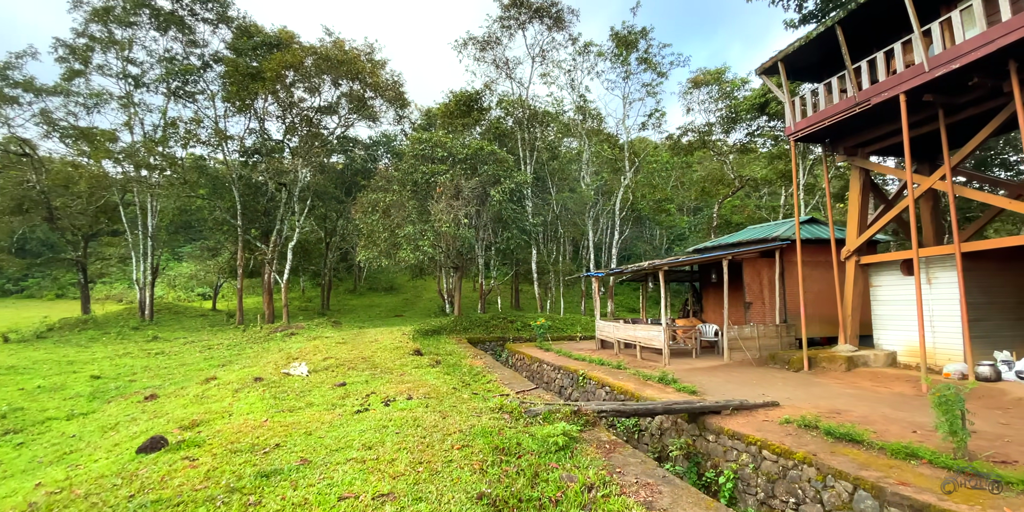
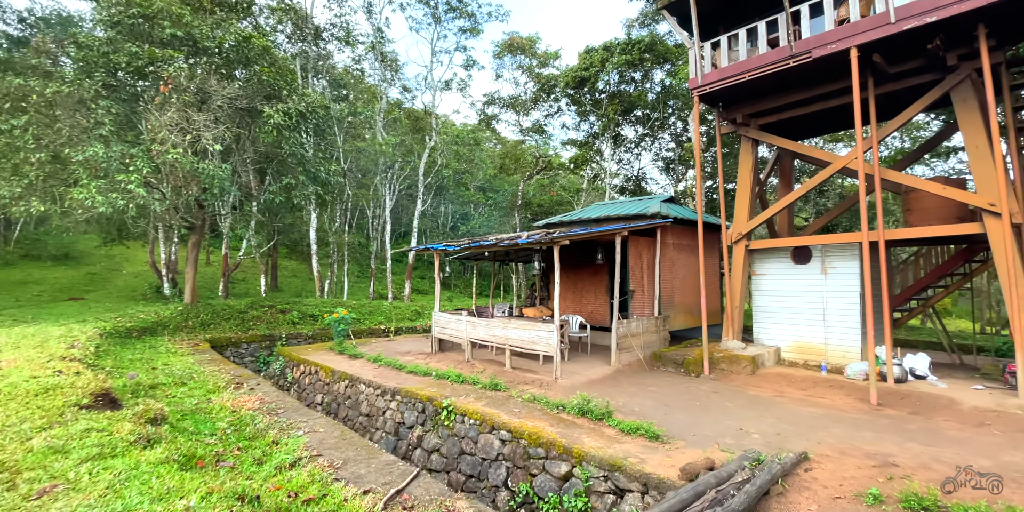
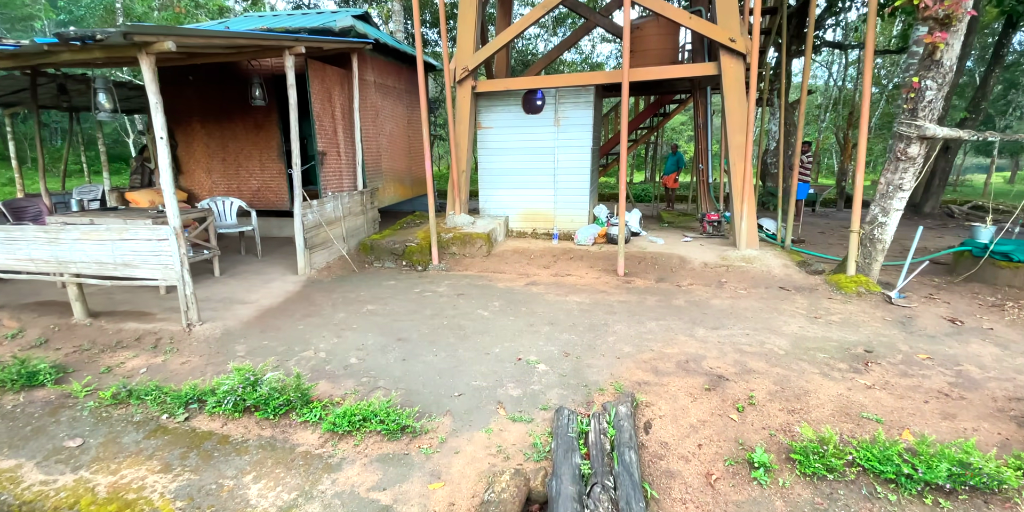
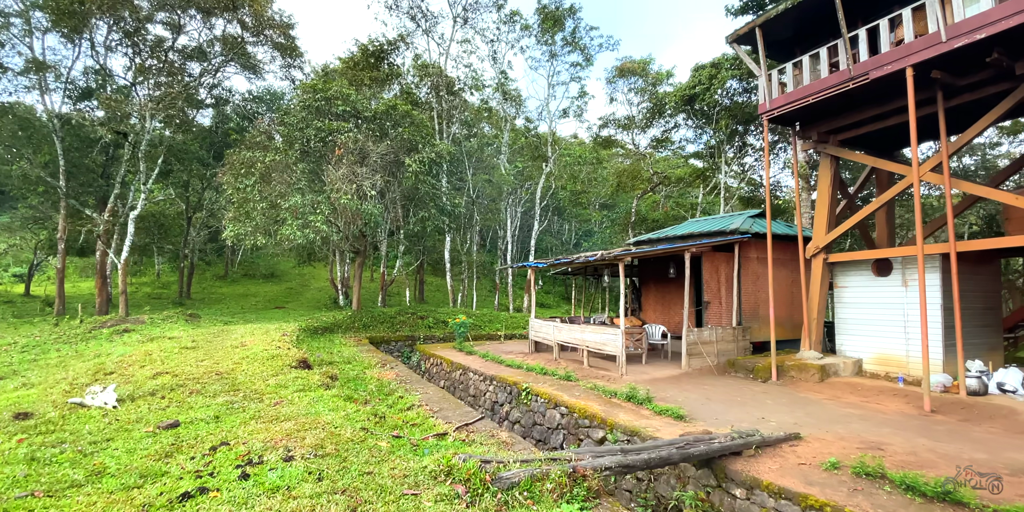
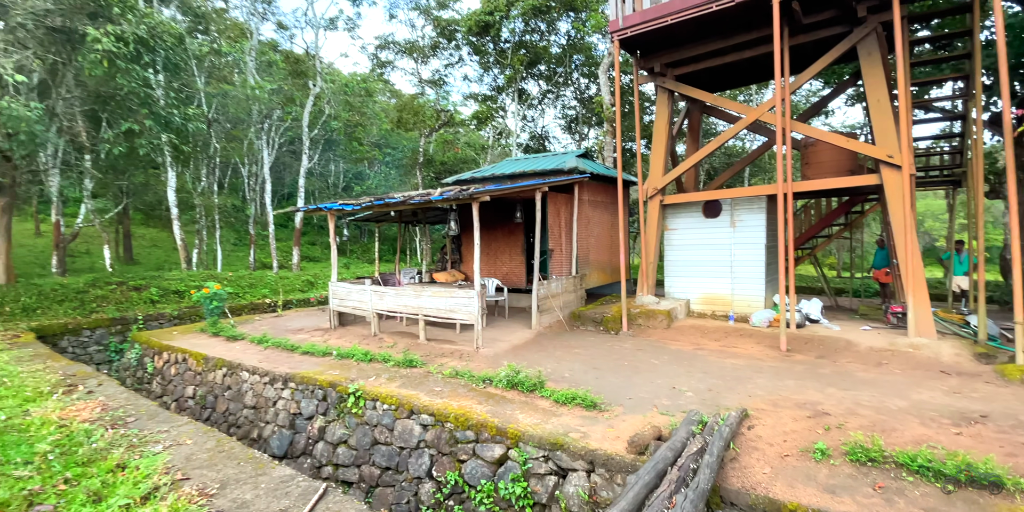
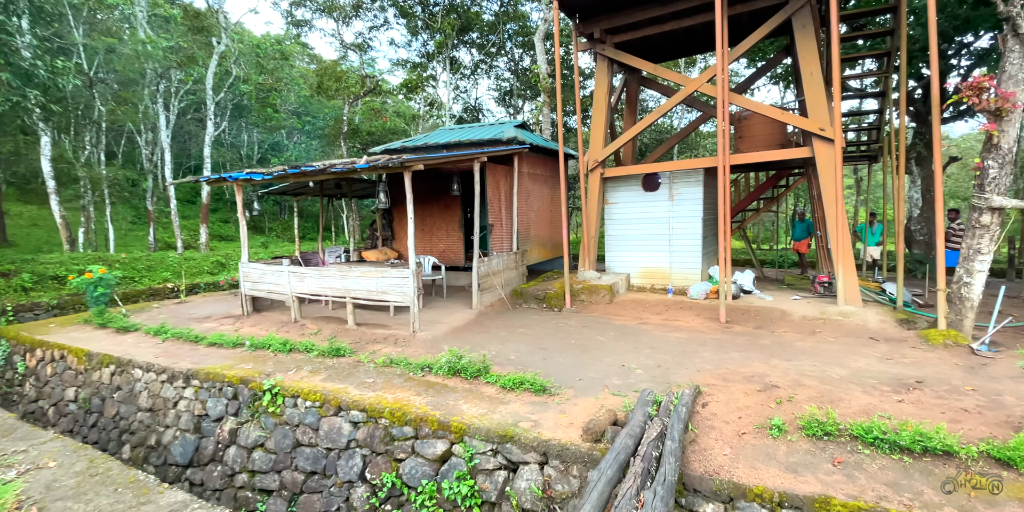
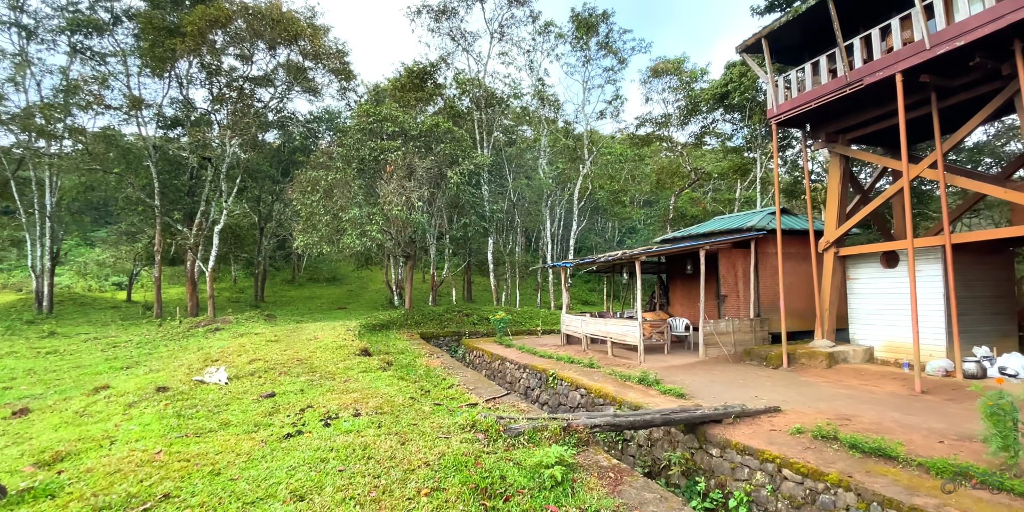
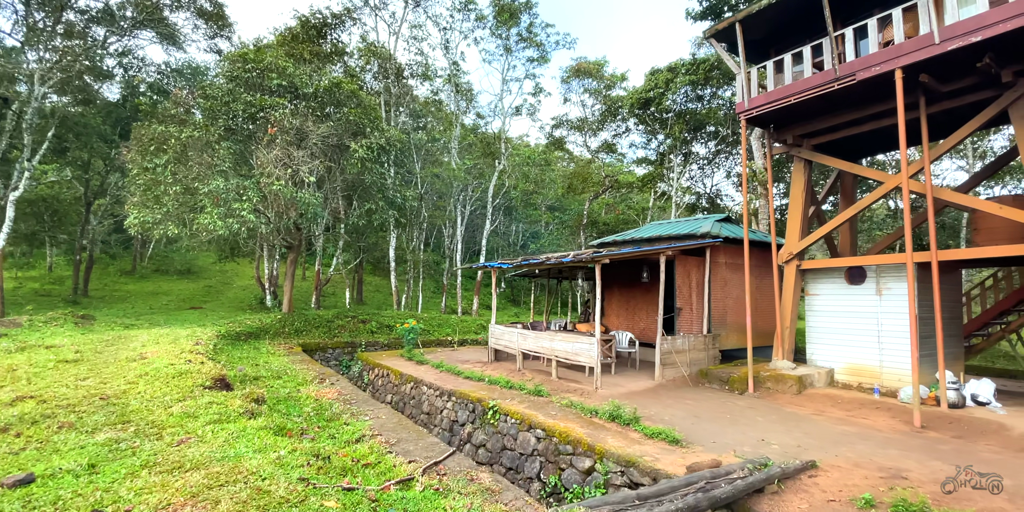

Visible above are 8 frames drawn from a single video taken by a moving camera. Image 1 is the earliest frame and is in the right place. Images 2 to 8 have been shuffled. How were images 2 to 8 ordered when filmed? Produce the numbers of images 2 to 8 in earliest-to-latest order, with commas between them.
7, 4, 8, 2, 5, 6, 3
